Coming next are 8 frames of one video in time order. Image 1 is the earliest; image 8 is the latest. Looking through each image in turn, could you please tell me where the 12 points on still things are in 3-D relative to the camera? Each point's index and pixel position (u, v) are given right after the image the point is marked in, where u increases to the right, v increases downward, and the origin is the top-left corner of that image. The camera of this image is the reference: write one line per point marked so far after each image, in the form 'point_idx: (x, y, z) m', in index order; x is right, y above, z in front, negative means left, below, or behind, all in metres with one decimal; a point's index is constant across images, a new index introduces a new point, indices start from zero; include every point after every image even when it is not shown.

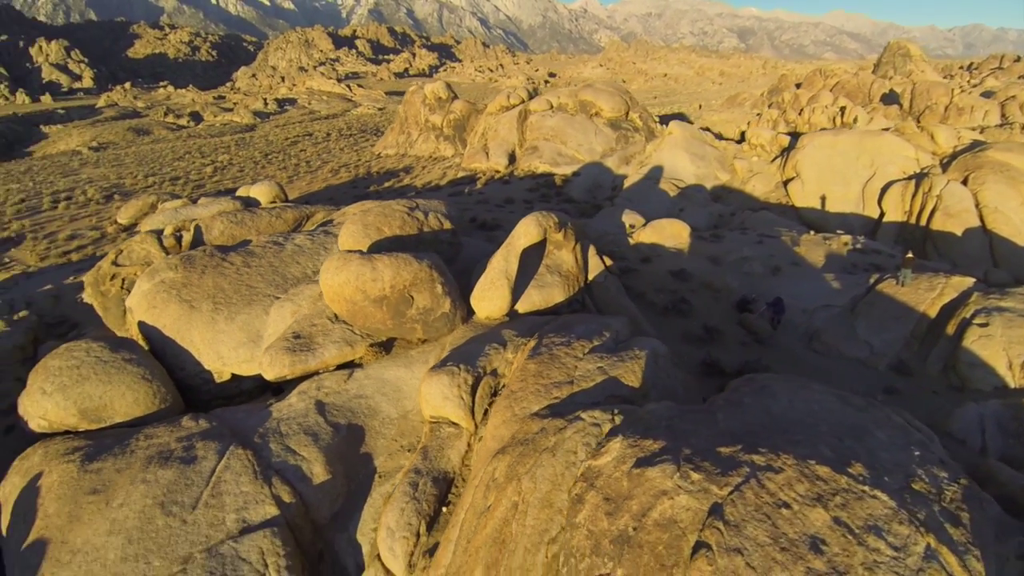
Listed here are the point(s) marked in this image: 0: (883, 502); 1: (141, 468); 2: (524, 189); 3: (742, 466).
0: (+2.4, -1.4, +3.2) m
1: (-3.6, -1.7, +4.9) m
2: (+0.4, +3.2, +16.4) m
3: (+1.4, -1.1, +3.1) m
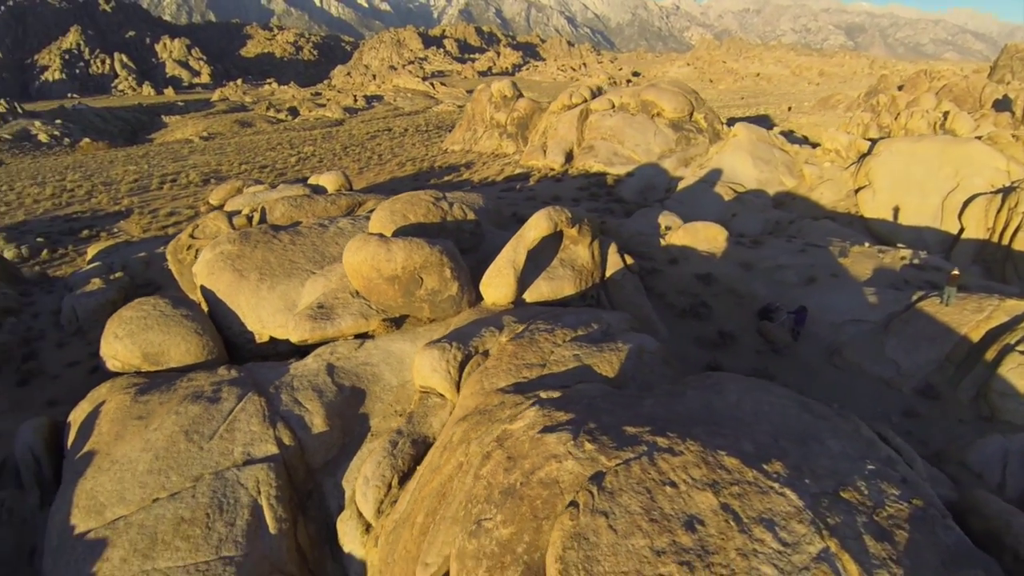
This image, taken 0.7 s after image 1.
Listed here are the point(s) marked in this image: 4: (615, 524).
0: (+1.8, -1.4, +3.2) m
1: (-3.9, -1.3, +5.8) m
2: (+2.1, +3.3, +16.6) m
3: (+0.8, -1.0, +3.3) m
4: (+0.6, -1.3, +2.8) m
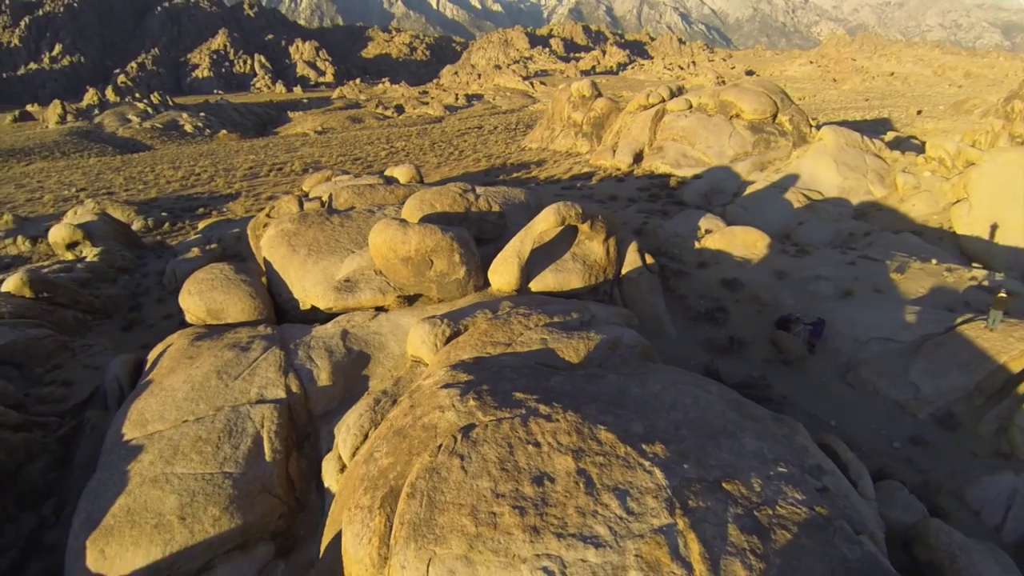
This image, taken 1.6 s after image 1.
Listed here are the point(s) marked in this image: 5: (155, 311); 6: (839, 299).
0: (+1.0, -1.3, +3.5) m
1: (-4.1, -0.8, +7.0) m
2: (+4.0, +3.2, +16.5) m
3: (+0.1, -0.9, +3.7) m
4: (-0.3, -1.2, +3.3) m
5: (-7.5, -0.5, +10.5) m
6: (+5.6, -0.2, +8.6) m
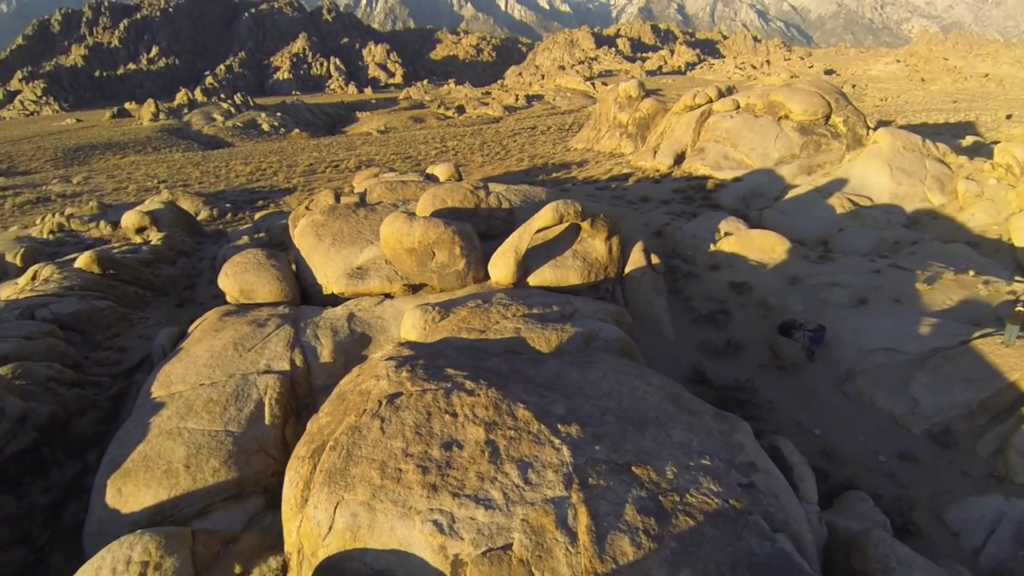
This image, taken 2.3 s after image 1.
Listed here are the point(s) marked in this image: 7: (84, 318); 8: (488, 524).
0: (+0.4, -1.2, +3.7) m
1: (-4.3, -0.5, +7.8) m
2: (+5.1, +3.1, +16.3) m
3: (-0.5, -0.8, +4.0) m
4: (-0.9, -1.0, +3.7) m
5: (-7.2, -0.1, +11.7) m
6: (+5.6, -0.3, +8.3) m
7: (-8.0, -0.6, +9.3) m
8: (-0.2, -1.6, +3.3) m
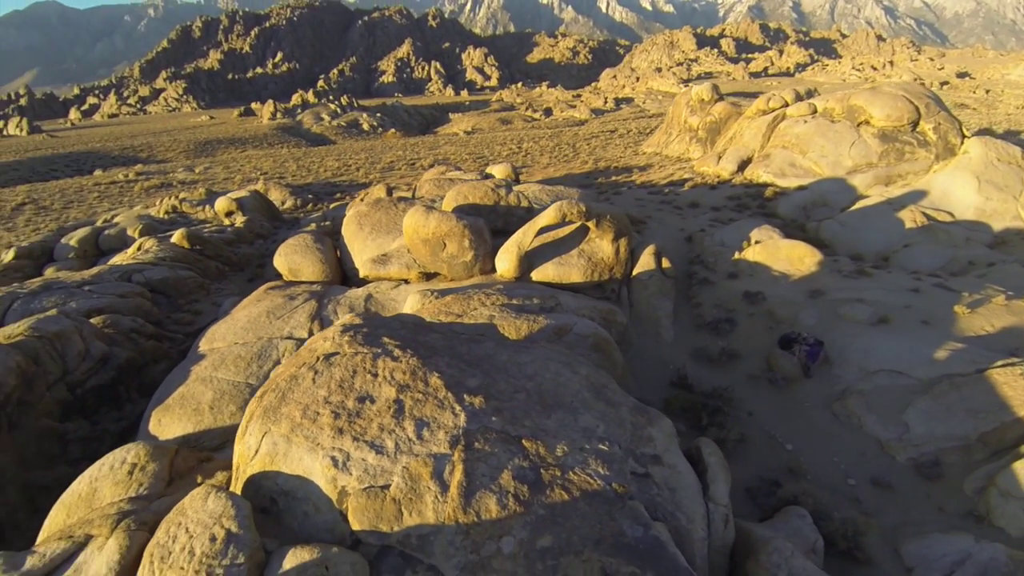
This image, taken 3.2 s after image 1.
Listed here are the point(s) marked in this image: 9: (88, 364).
0: (-0.5, -1.1, +4.2) m
1: (-4.3, -0.1, +9.0) m
2: (+6.7, +2.8, +15.7) m
3: (-1.2, -0.6, +4.6) m
4: (-1.7, -0.8, +4.4) m
5: (-6.4, +0.5, +13.3) m
6: (+5.6, -0.6, +7.8) m
7: (-7.6, +0.1, +11.1) m
8: (-1.1, -1.4, +3.9) m
9: (-6.8, -1.2, +8.1) m
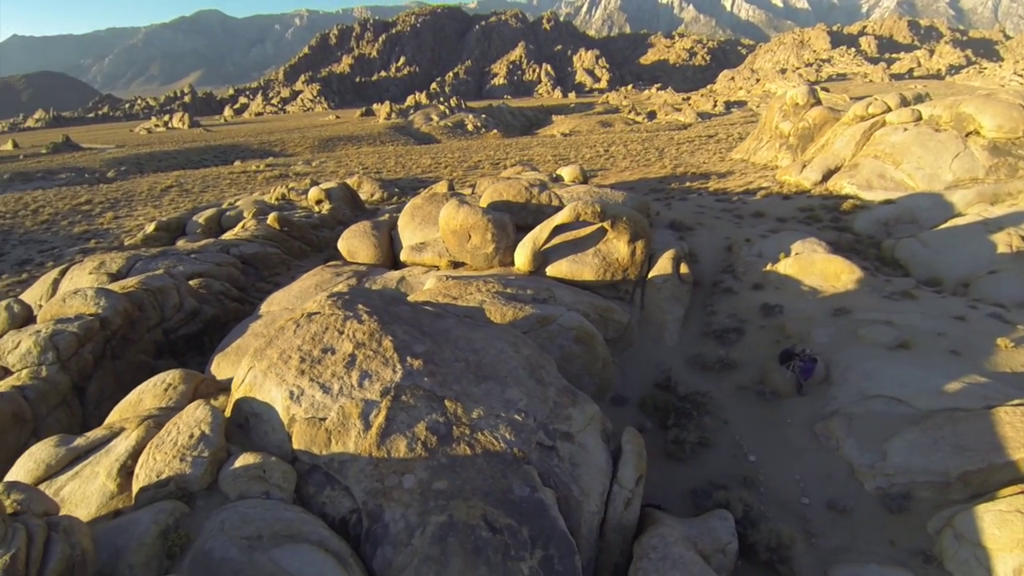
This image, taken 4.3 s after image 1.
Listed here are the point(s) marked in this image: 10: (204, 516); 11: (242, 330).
0: (-1.2, -0.9, +4.9) m
1: (-3.8, +0.3, +10.4) m
2: (+8.4, +2.3, +14.9) m
3: (-1.8, -0.3, +5.6) m
4: (-2.3, -0.5, +5.4) m
5: (-5.1, +1.1, +15.1) m
6: (+5.5, -0.9, +7.3) m
7: (-6.7, +0.8, +13.2) m
8: (-1.8, -1.1, +4.8) m
9: (-6.6, -0.5, +10.0) m
10: (-2.5, -1.9, +4.1) m
11: (-5.0, -0.8, +9.4) m
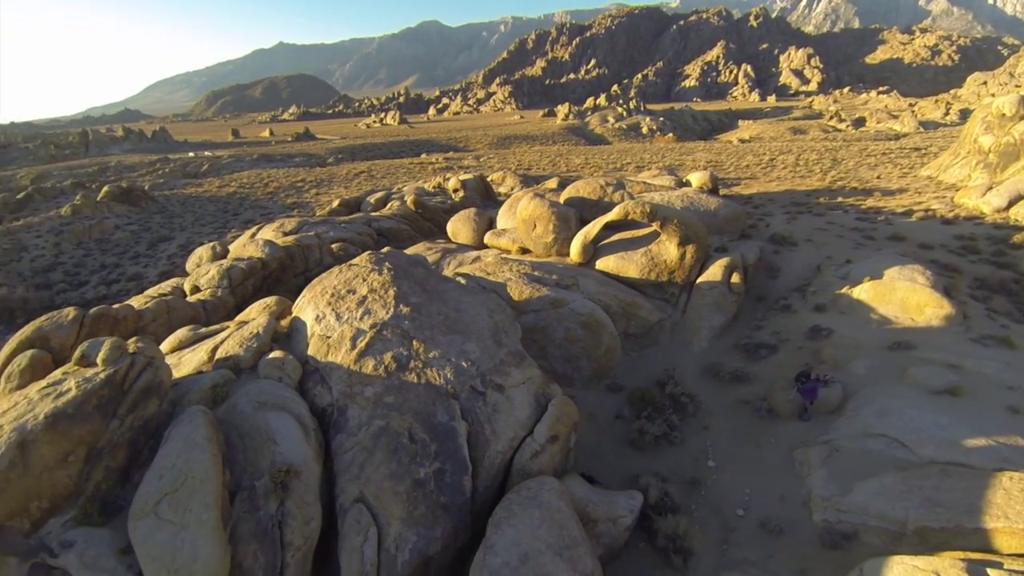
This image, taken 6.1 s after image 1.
0: (-1.6, -0.3, +6.4) m
1: (-2.2, +1.1, +12.4) m
2: (+11.0, +1.3, +12.5) m
3: (-1.9, +0.3, +7.2) m
4: (-2.5, +0.2, +7.2) m
5: (-1.7, +1.9, +17.2) m
6: (+5.3, -1.3, +6.4) m
7: (-3.9, +1.8, +16.0) m
8: (-2.3, -0.5, +6.4) m
9: (-5.0, +0.6, +13.0) m
10: (-3.3, -1.2, +6.1) m
11: (-3.8, +0.1, +11.8) m
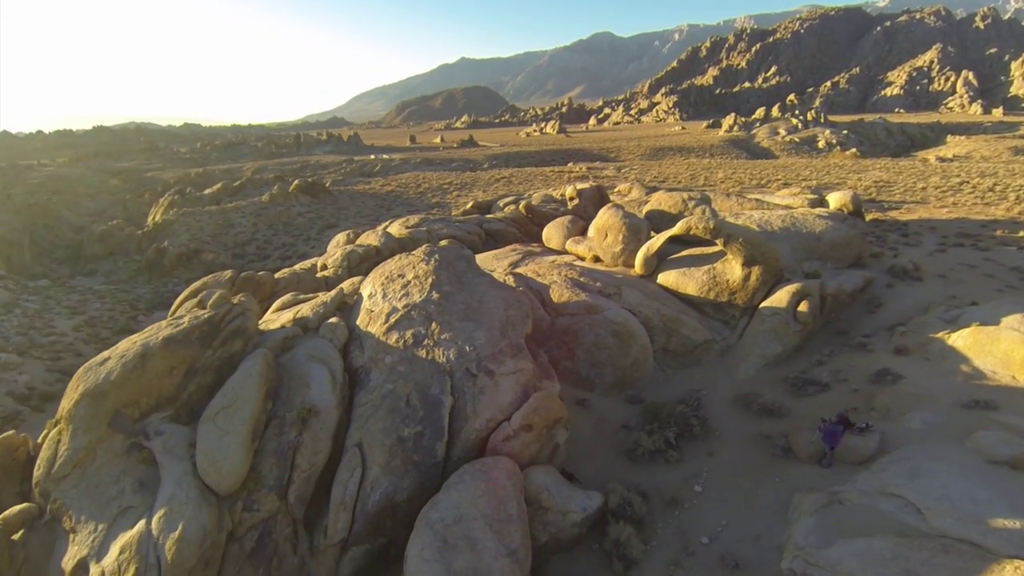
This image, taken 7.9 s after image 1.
0: (-1.4, -0.2, +7.4) m
1: (0.0, +1.1, +13.3) m
2: (+12.6, -0.1, +9.5) m
3: (-1.4, +0.5, +8.2) m
4: (-1.9, +0.4, +8.4) m
5: (+2.0, +1.7, +17.7) m
6: (+5.1, -1.9, +5.4) m
7: (-0.5, +1.9, +17.2) m
8: (-2.1, -0.2, +7.7) m
9: (-2.6, +0.9, +14.7) m
10: (-3.2, -0.8, +7.6) m
11: (-1.8, +0.4, +13.2) m
